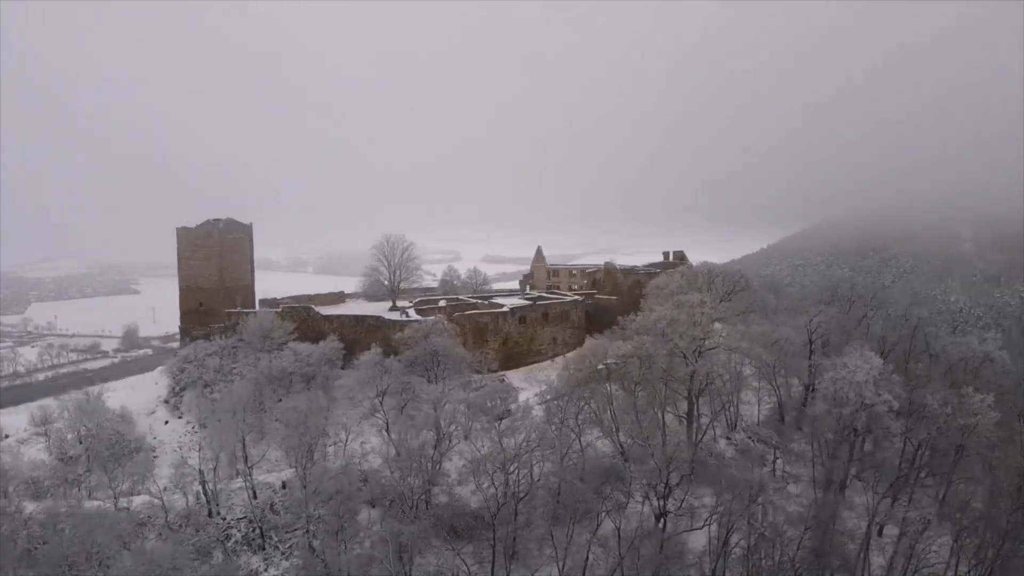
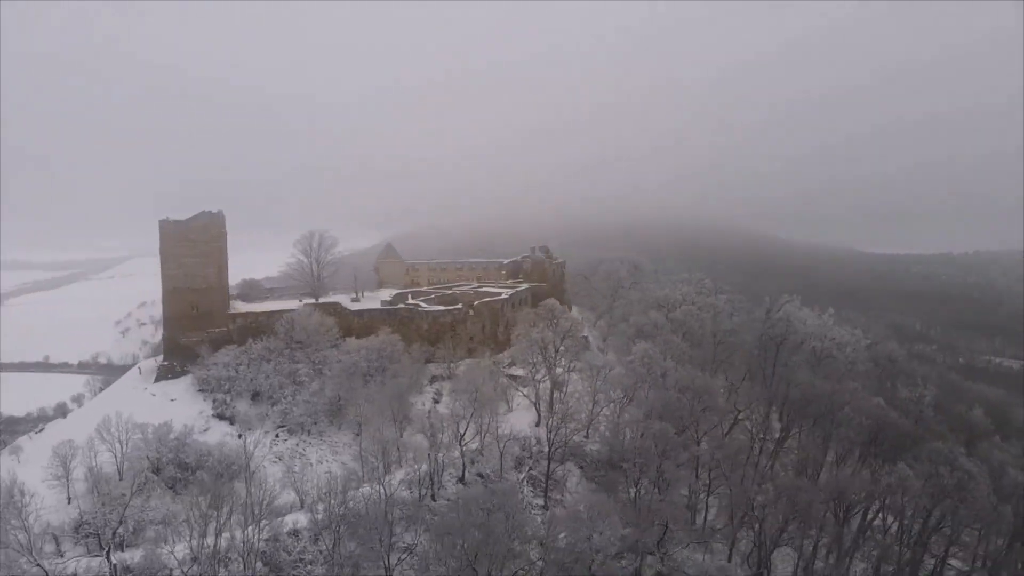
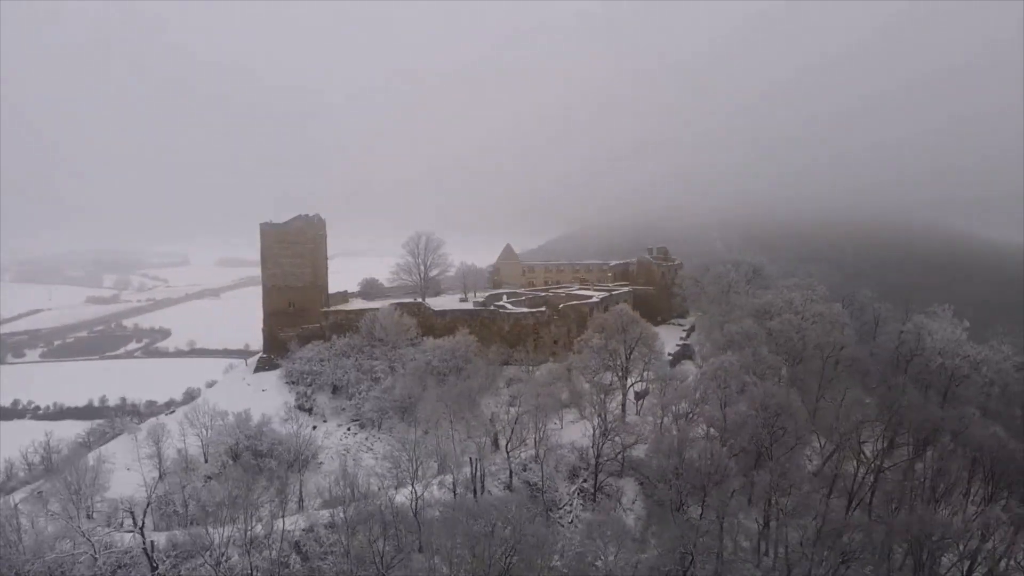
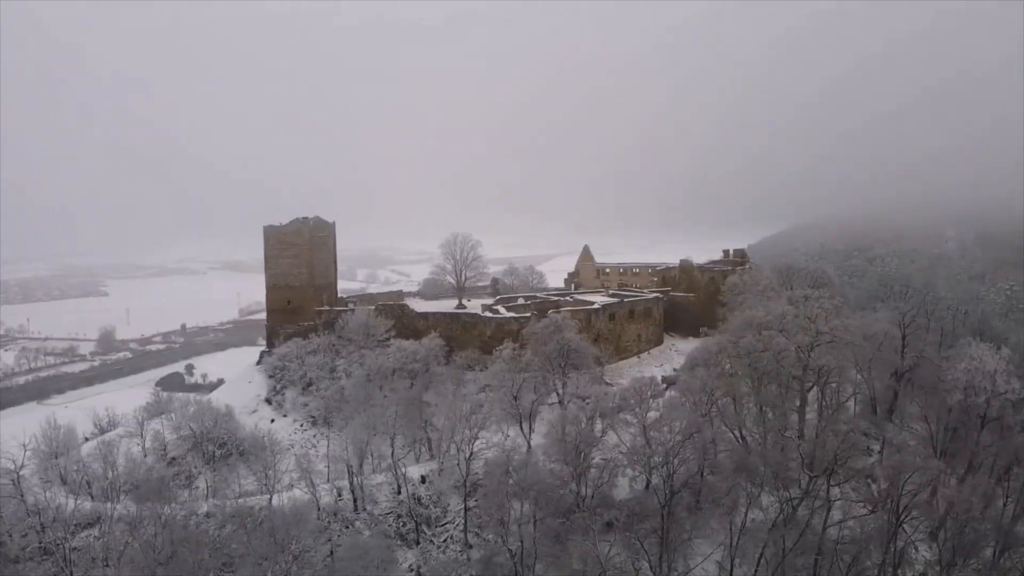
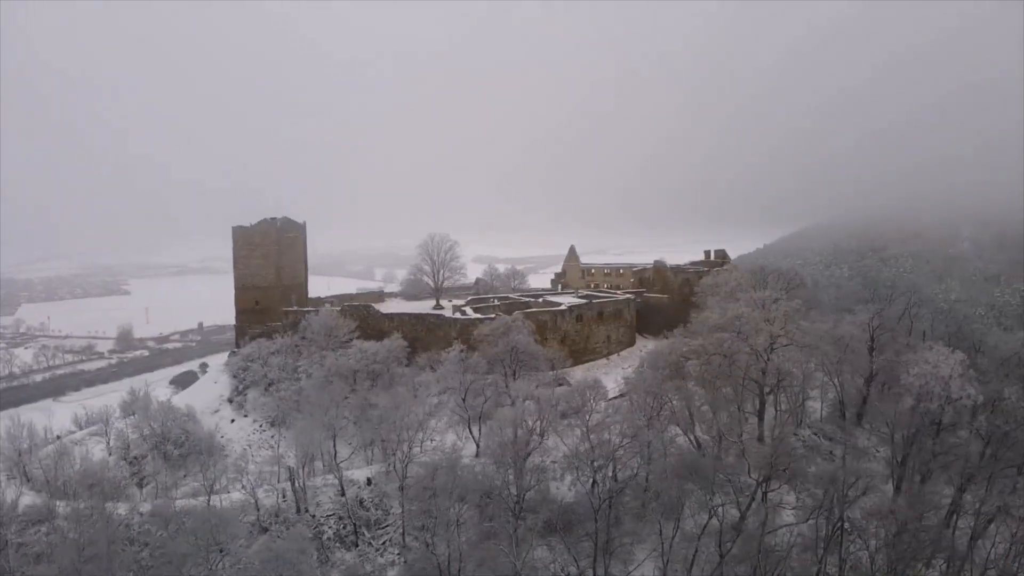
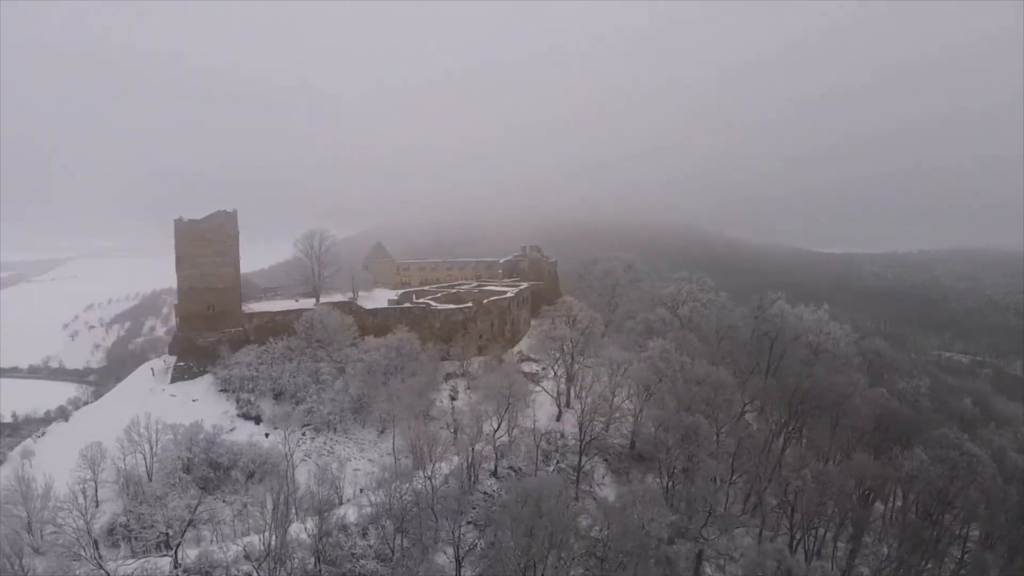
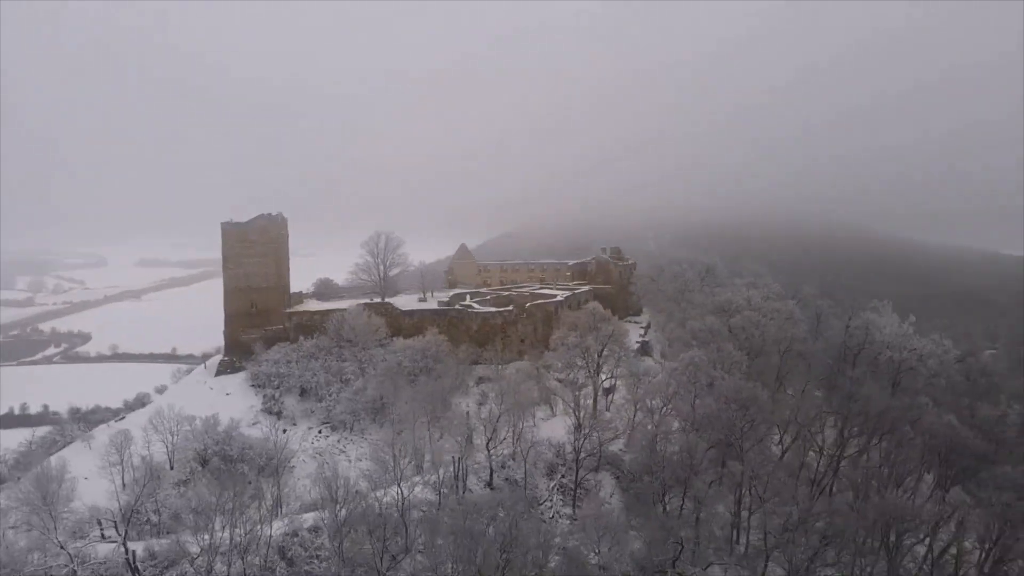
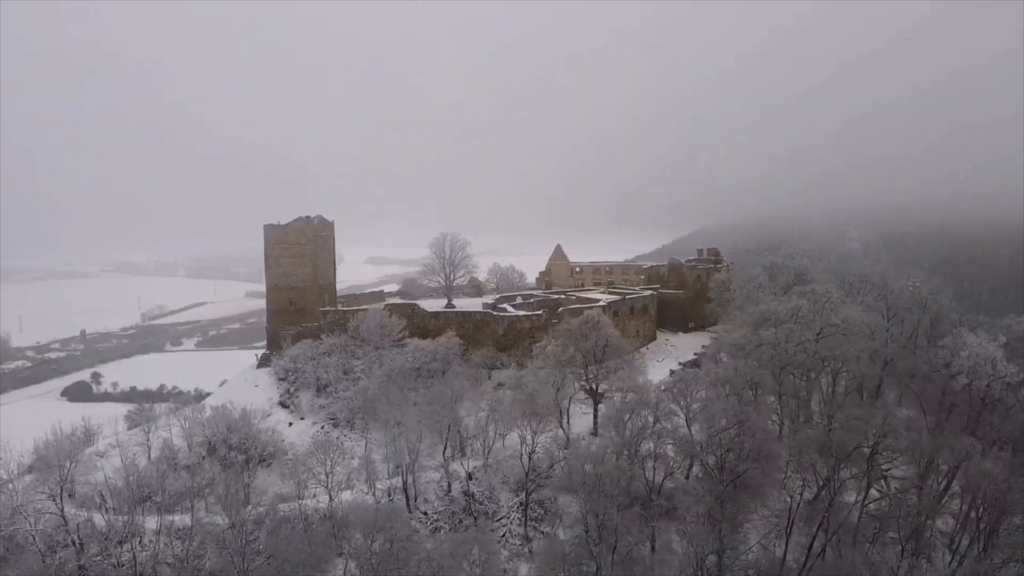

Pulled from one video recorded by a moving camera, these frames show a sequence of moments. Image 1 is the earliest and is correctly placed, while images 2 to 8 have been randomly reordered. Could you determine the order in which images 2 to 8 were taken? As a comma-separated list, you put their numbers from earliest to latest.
5, 4, 8, 3, 7, 2, 6
